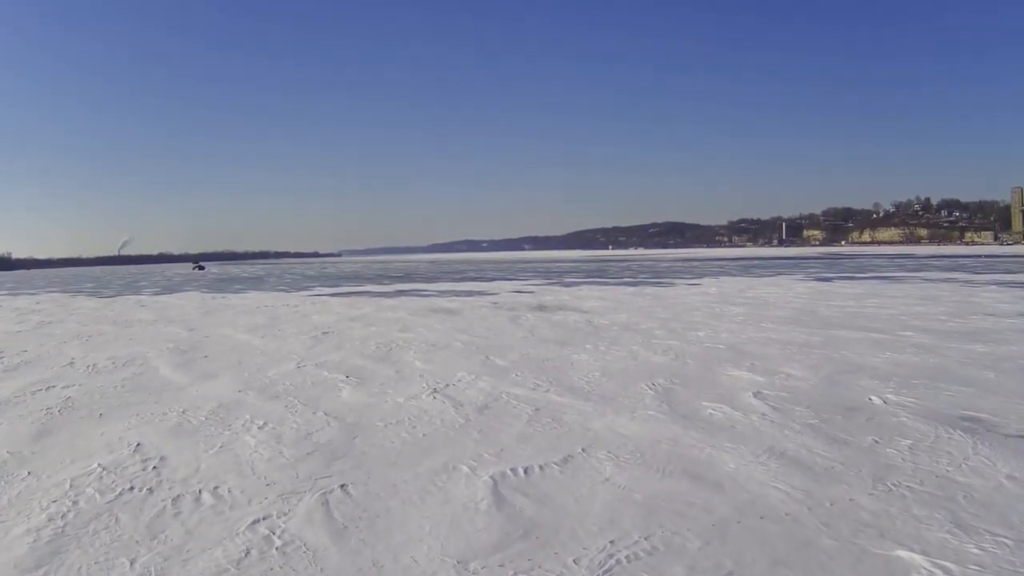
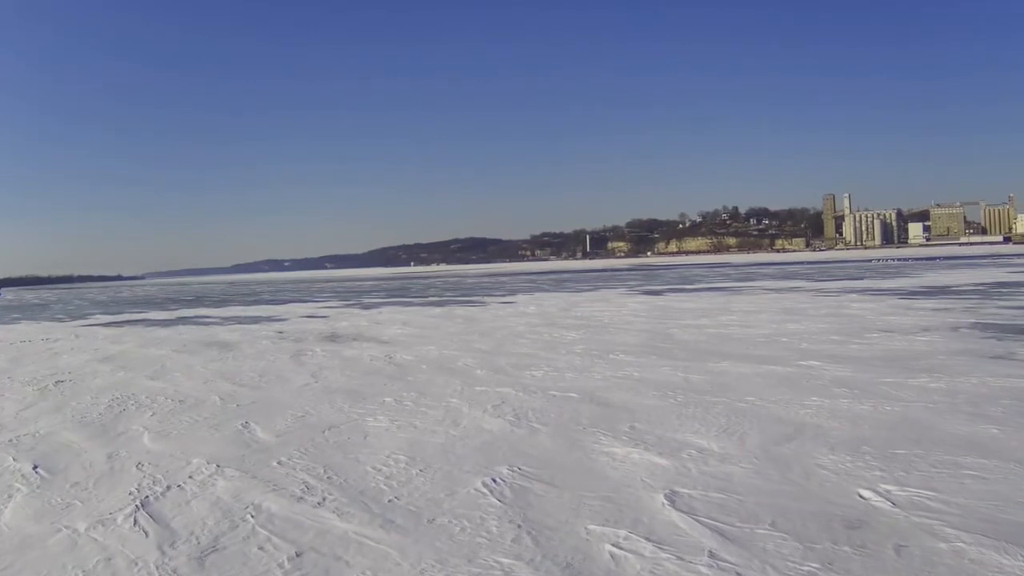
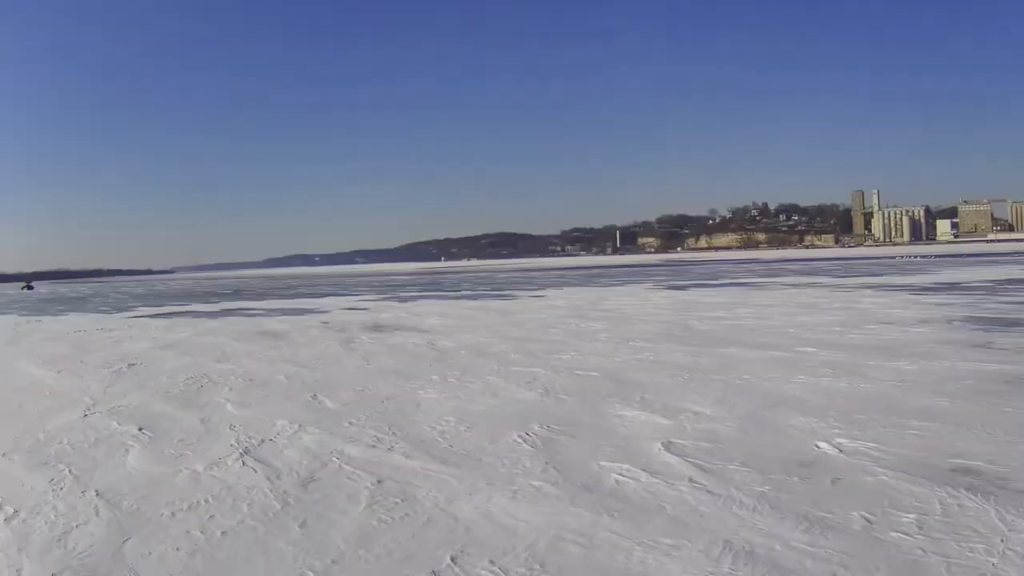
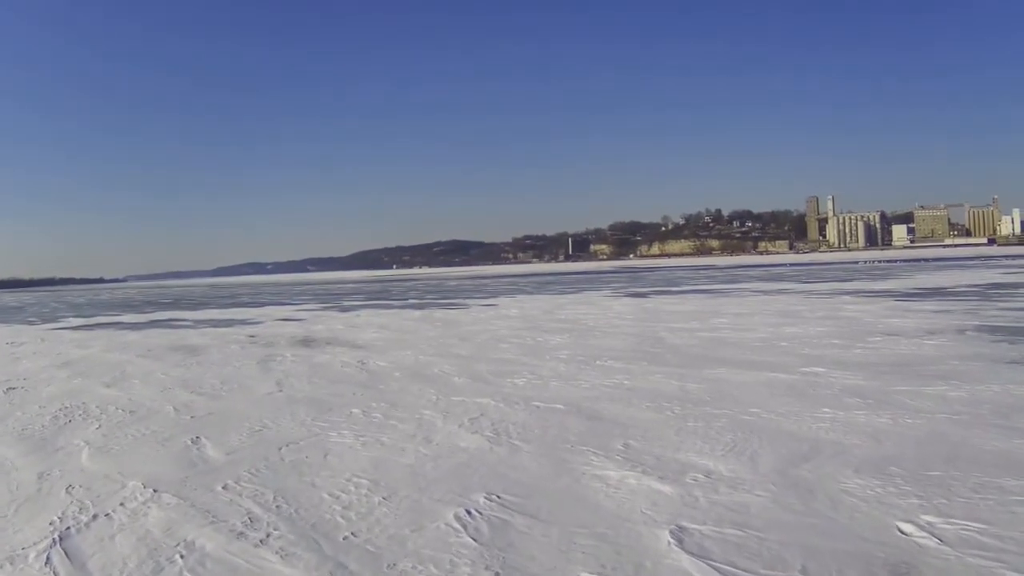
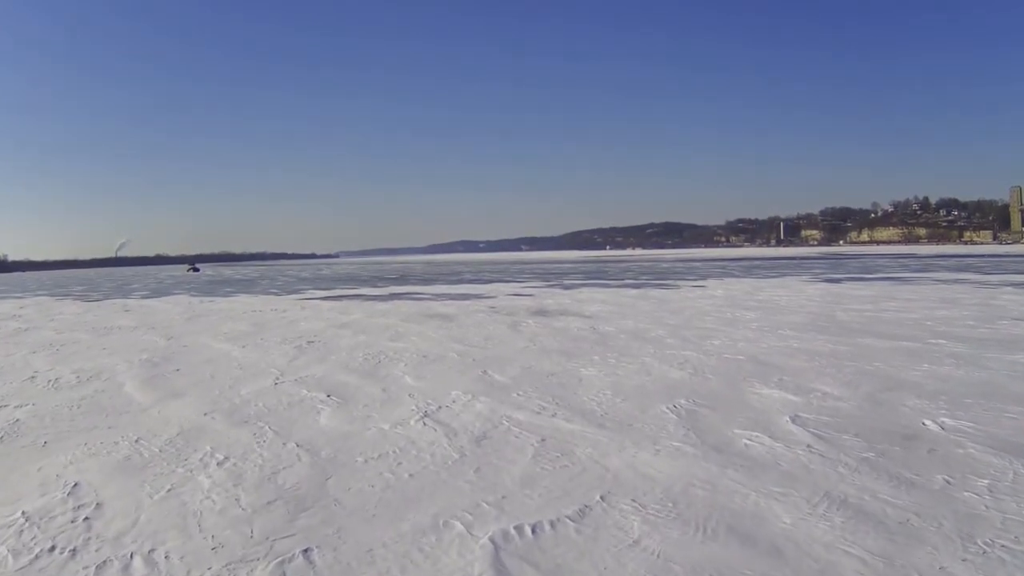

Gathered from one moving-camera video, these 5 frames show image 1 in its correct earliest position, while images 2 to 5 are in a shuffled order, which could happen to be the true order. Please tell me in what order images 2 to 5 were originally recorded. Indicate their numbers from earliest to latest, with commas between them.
5, 3, 2, 4
